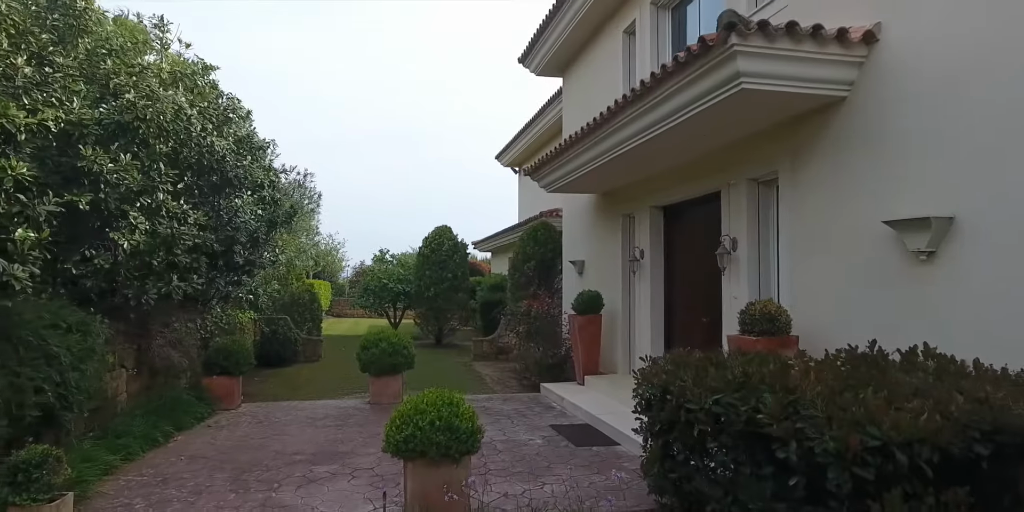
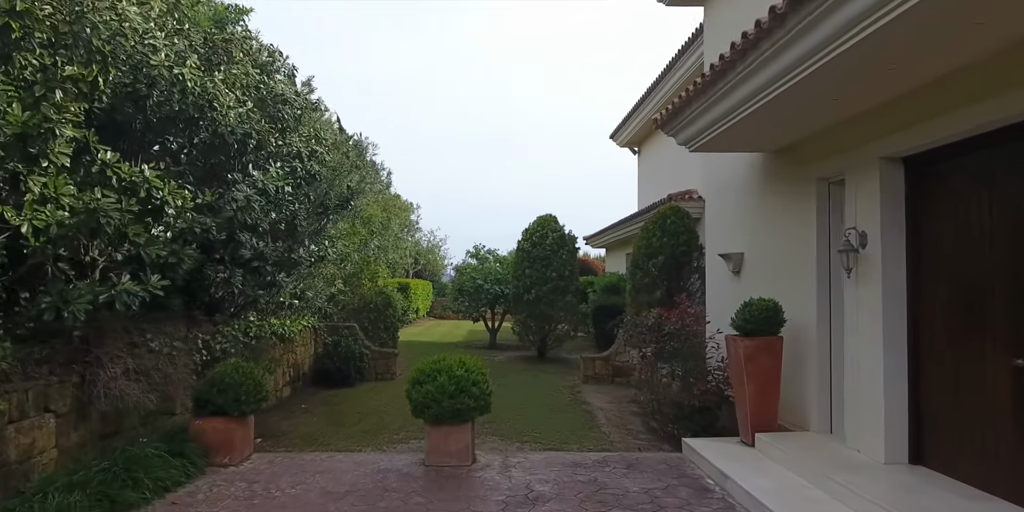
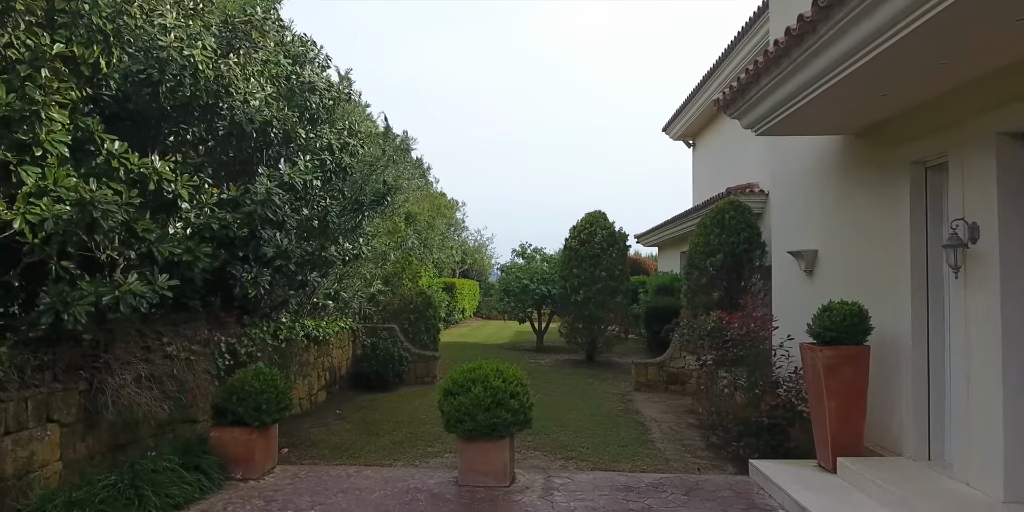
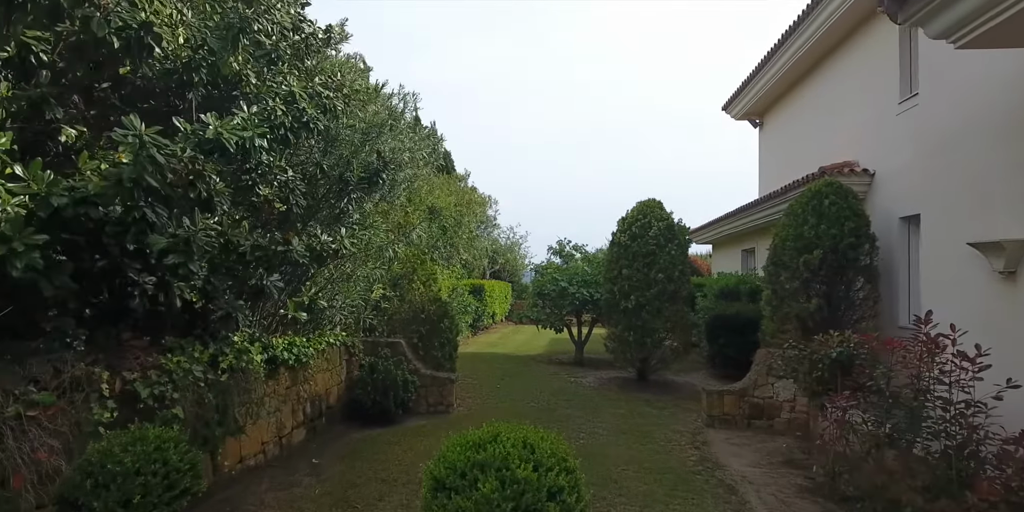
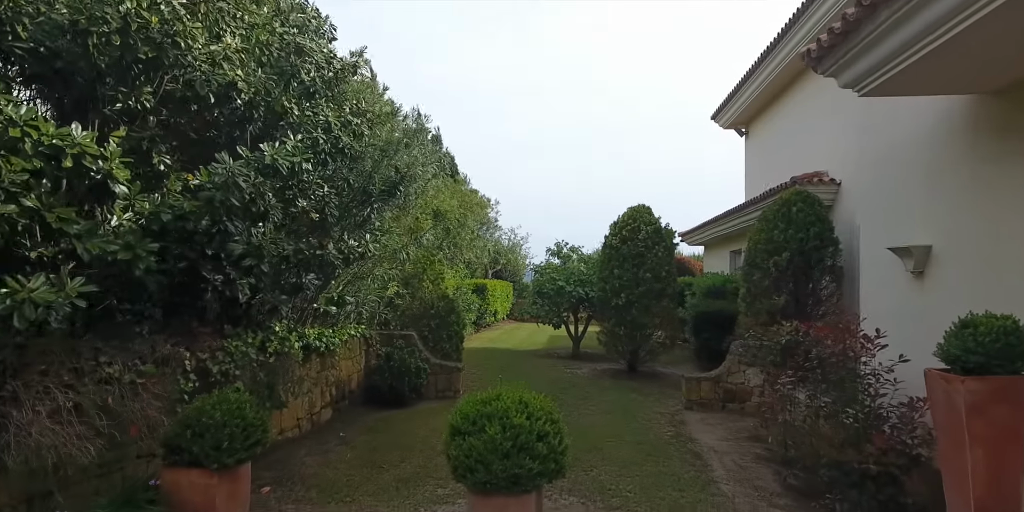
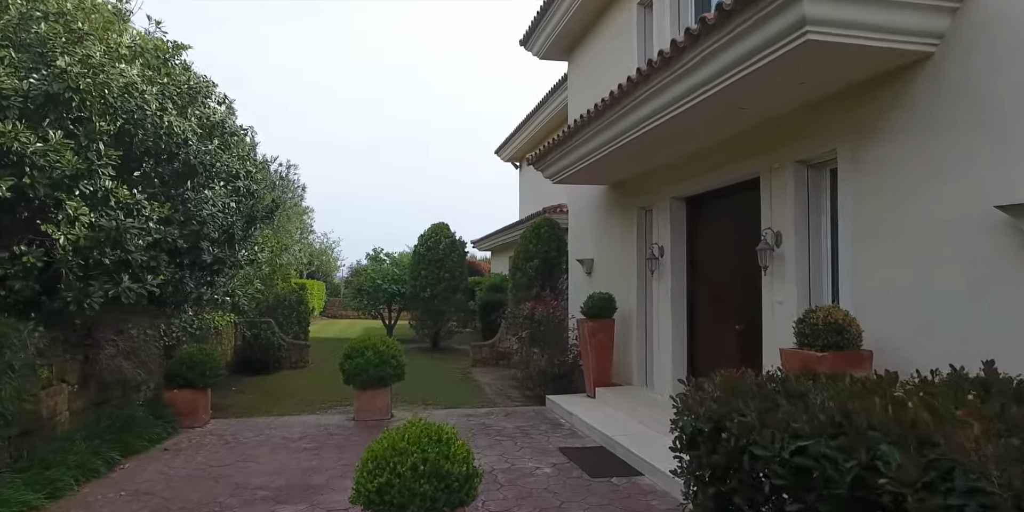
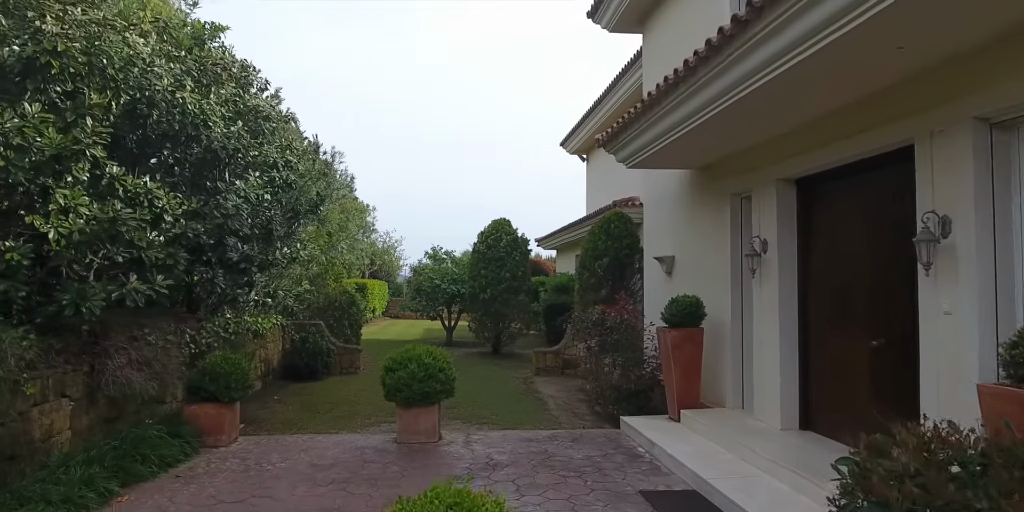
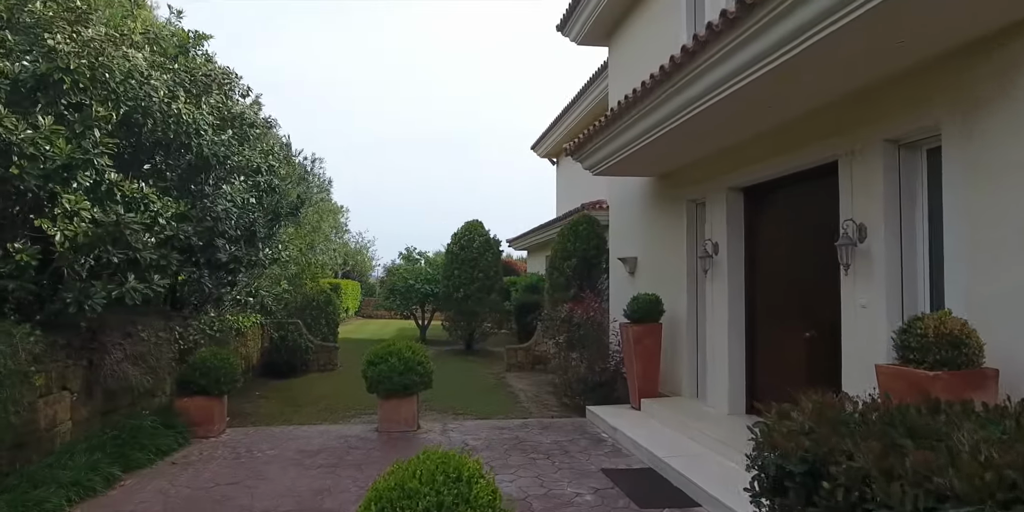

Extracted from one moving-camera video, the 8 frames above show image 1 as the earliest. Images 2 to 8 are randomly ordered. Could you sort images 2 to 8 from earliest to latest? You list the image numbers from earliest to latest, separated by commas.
6, 8, 7, 2, 3, 5, 4
